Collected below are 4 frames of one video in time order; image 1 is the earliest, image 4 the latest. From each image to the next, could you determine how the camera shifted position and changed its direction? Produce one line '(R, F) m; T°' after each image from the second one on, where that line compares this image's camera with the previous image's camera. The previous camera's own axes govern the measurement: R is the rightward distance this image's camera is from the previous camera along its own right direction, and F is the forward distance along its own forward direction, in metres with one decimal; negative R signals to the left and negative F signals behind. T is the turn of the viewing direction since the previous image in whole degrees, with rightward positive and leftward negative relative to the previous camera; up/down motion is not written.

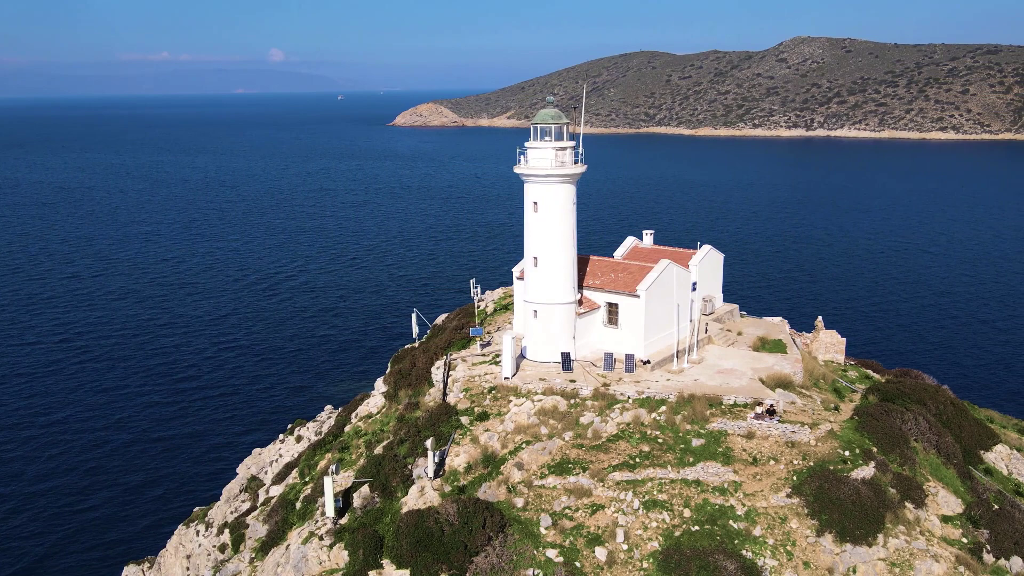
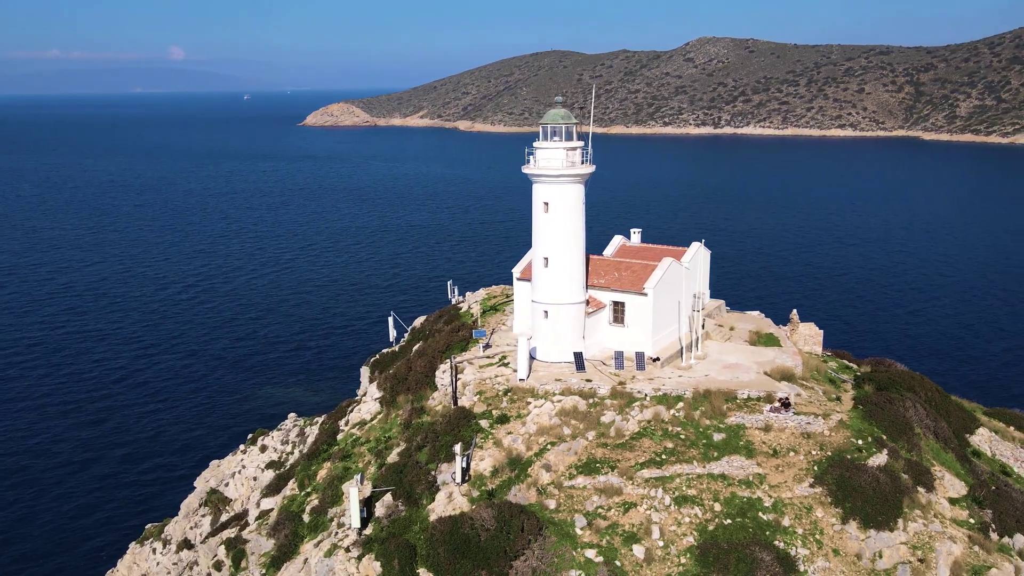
(-2.2, +0.2) m; +5°
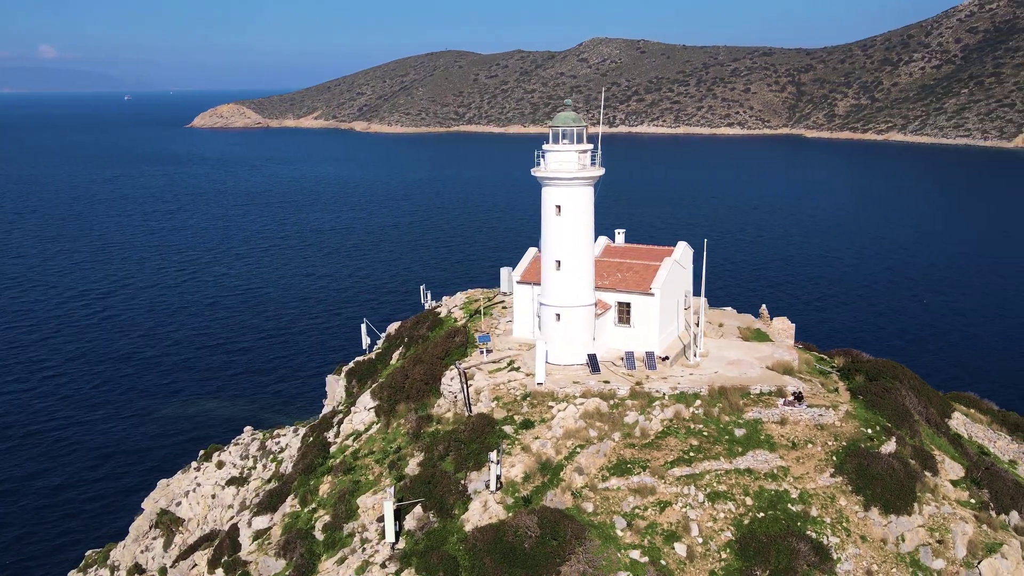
(-2.6, +0.3) m; +6°
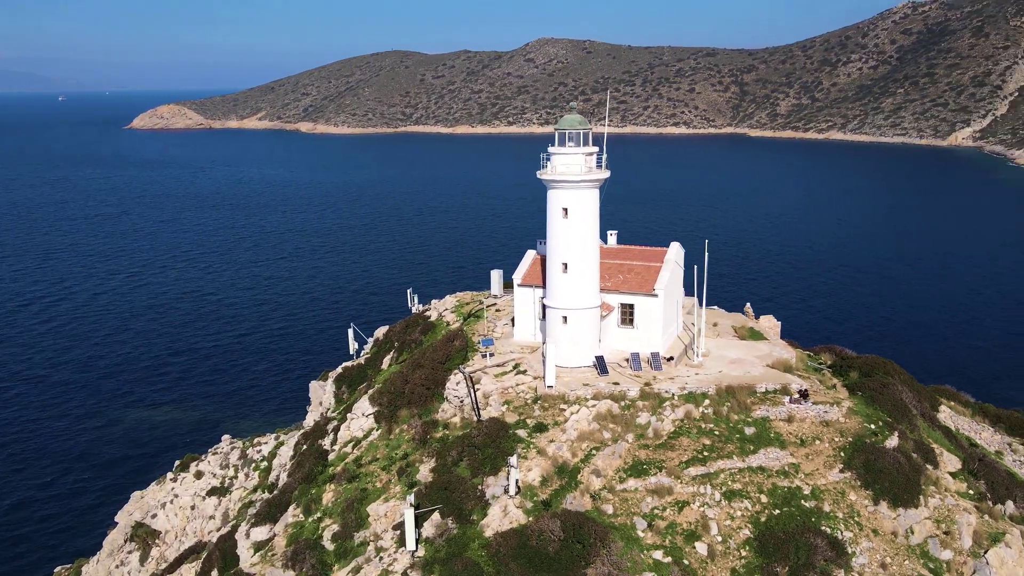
(-1.3, +0.1) m; +3°
